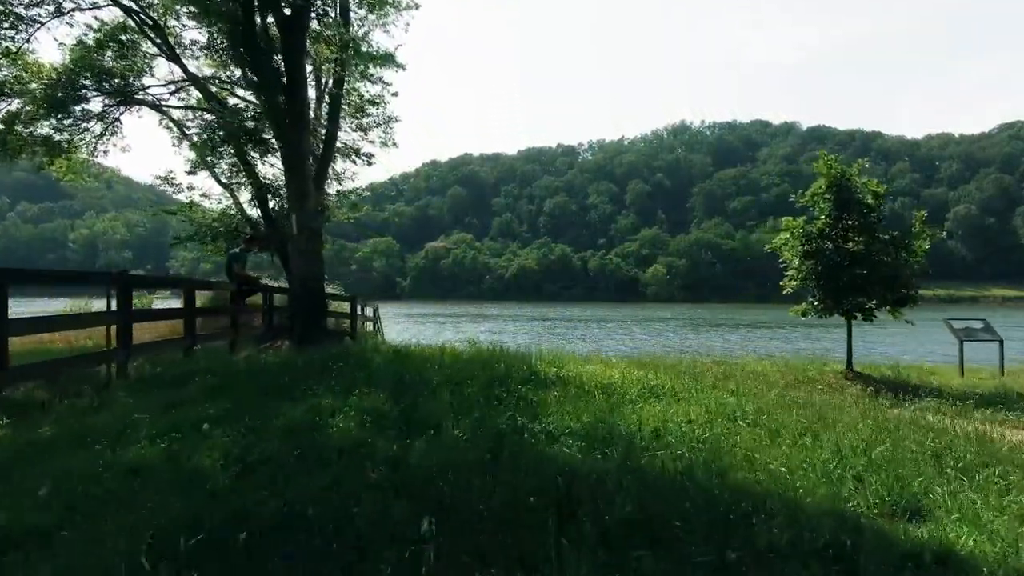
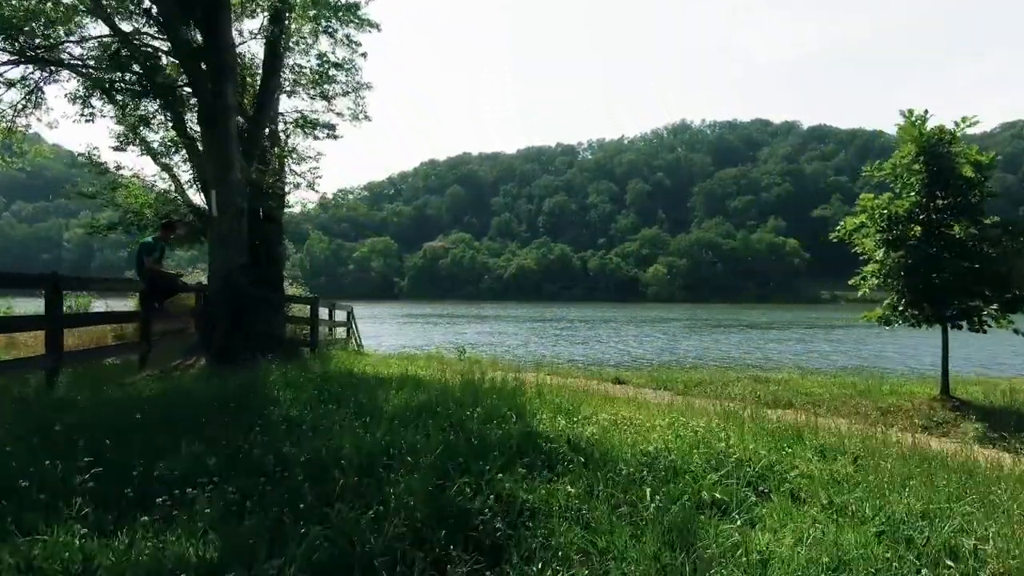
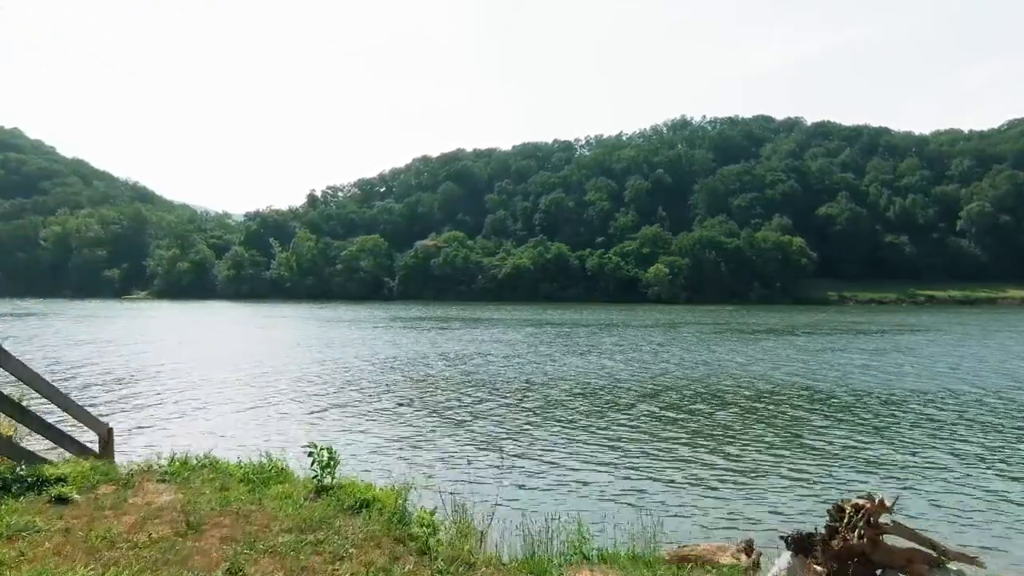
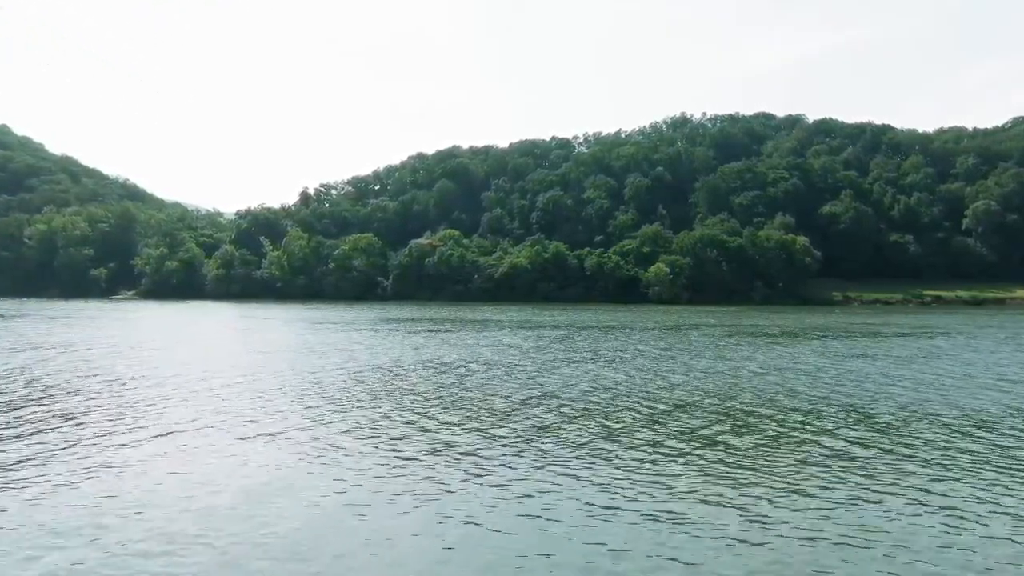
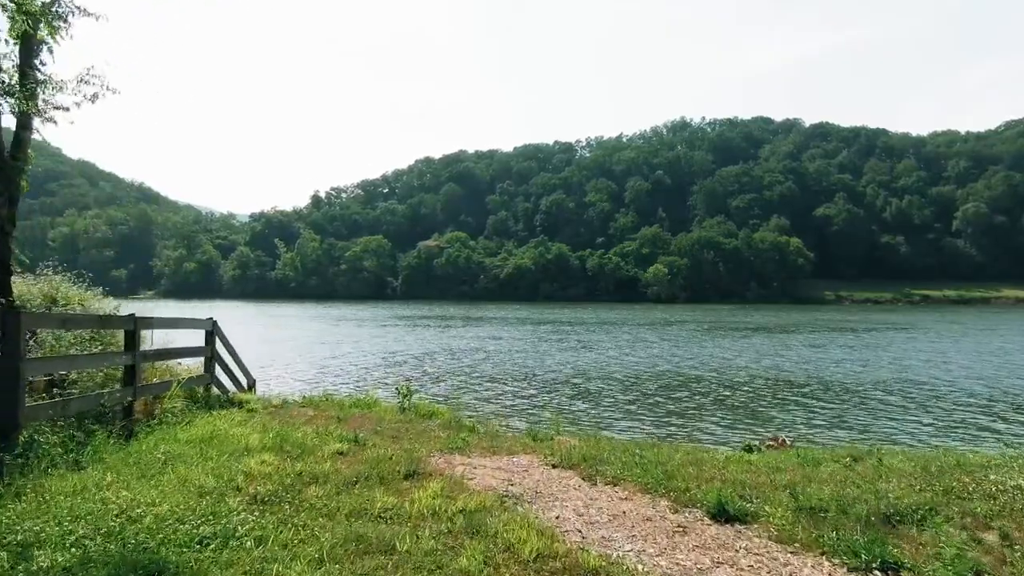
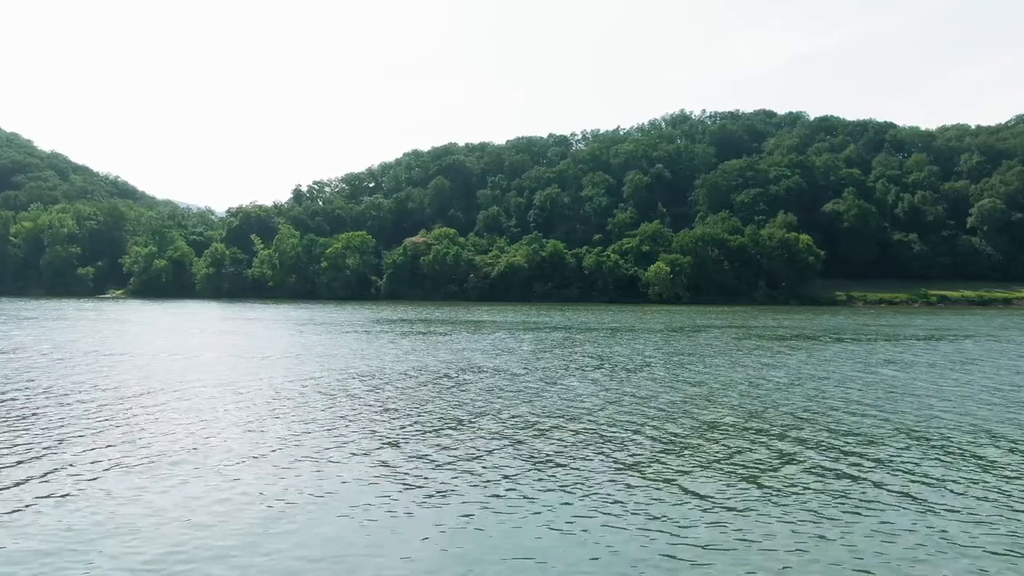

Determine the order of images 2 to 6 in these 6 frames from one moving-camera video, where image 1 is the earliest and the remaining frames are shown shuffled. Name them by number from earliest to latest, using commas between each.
2, 5, 3, 4, 6
